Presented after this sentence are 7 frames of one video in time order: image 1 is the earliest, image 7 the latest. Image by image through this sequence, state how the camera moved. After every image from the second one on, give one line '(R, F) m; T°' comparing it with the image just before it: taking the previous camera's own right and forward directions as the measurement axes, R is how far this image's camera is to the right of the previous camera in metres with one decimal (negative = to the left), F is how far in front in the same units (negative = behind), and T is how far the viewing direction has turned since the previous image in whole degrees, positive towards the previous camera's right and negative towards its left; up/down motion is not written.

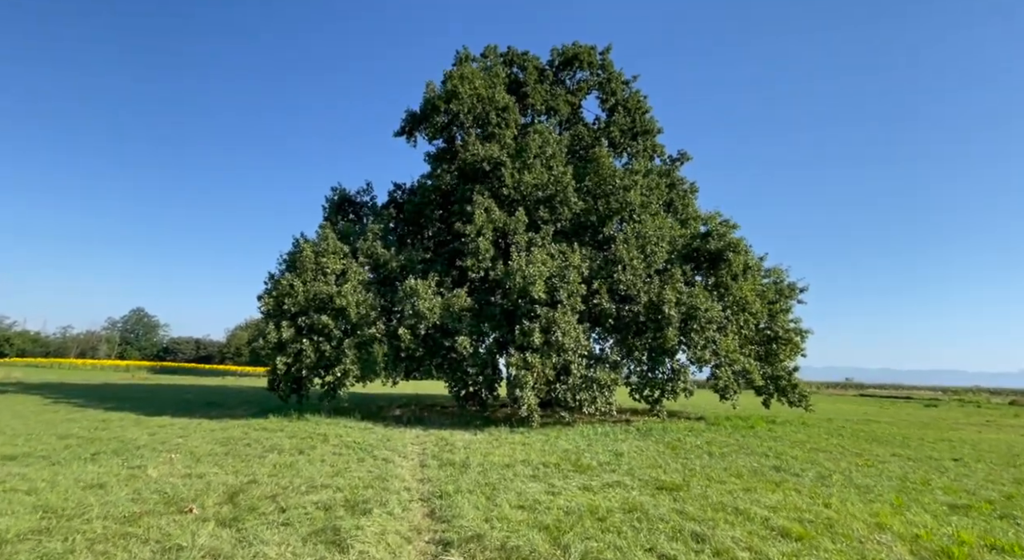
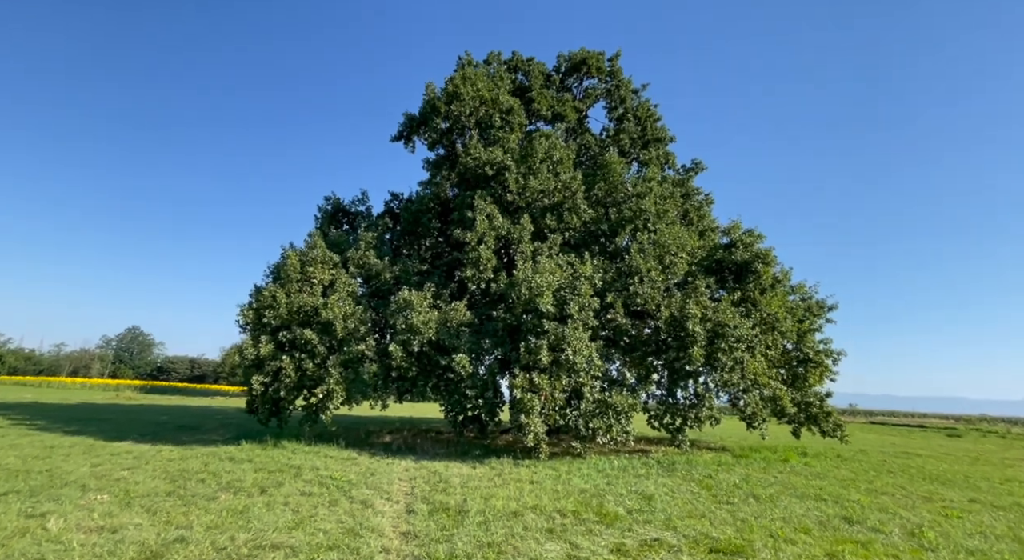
(-0.2, +2.0) m; 0°
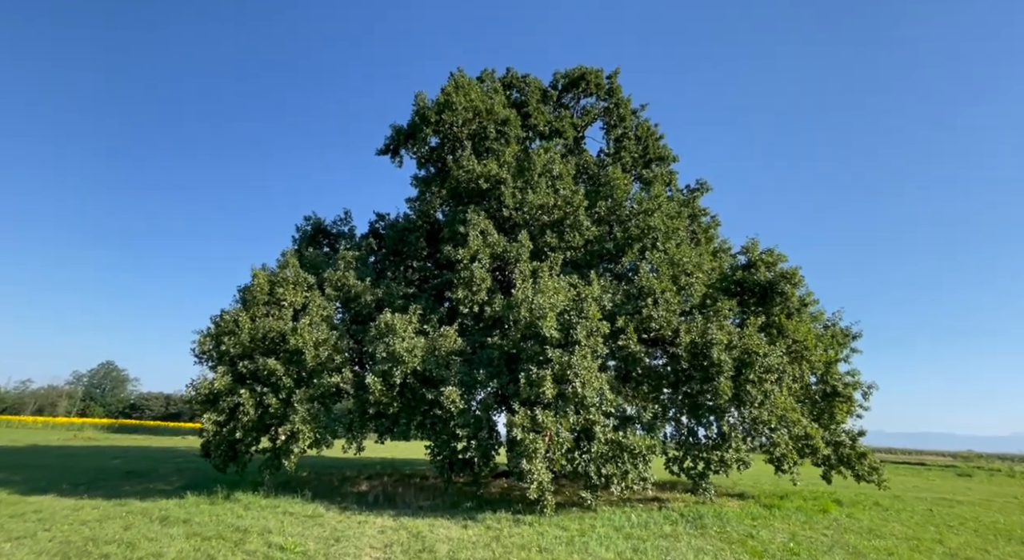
(-0.3, +2.3) m; +1°
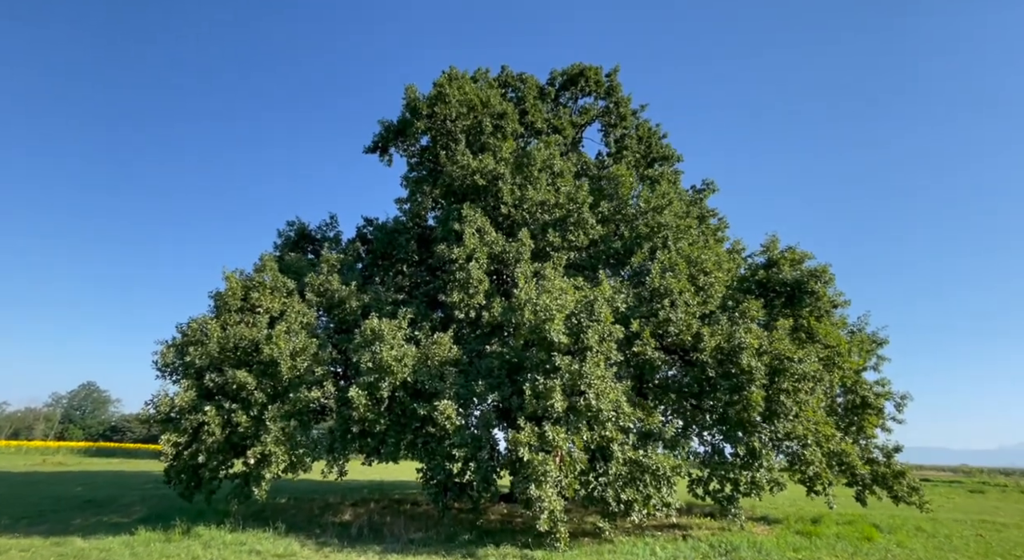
(-0.3, +1.7) m; +1°
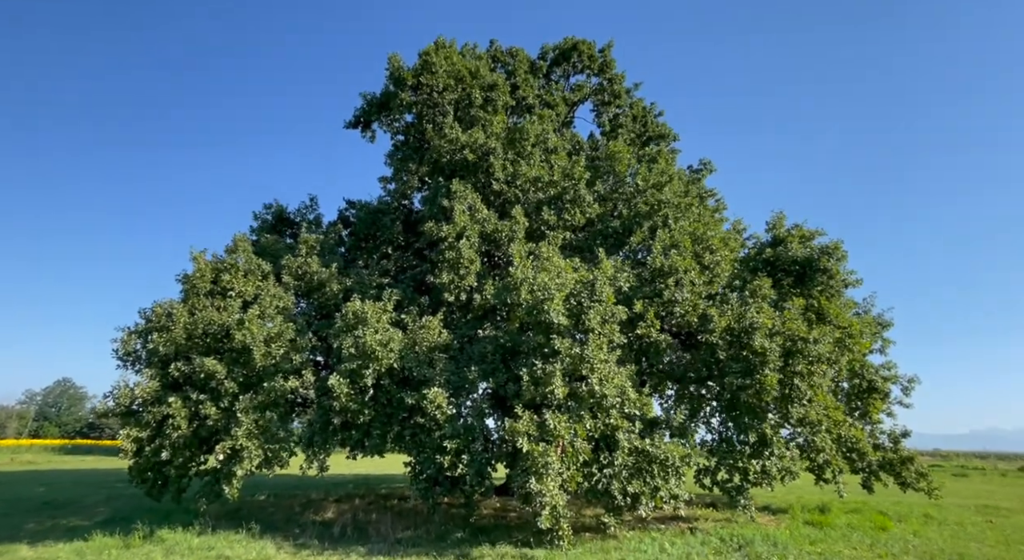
(-0.2, +1.1) m; +2°
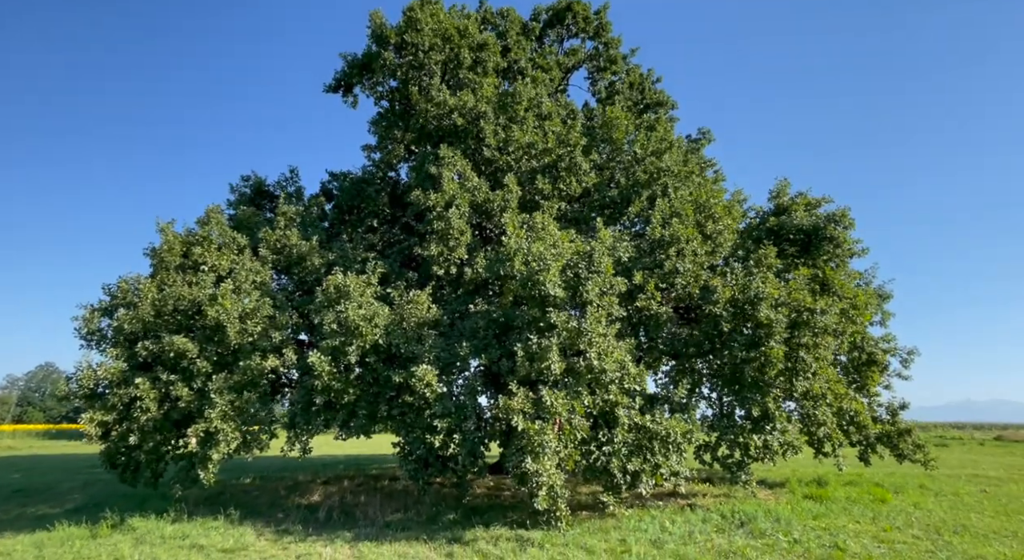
(-0.1, +0.7) m; +1°
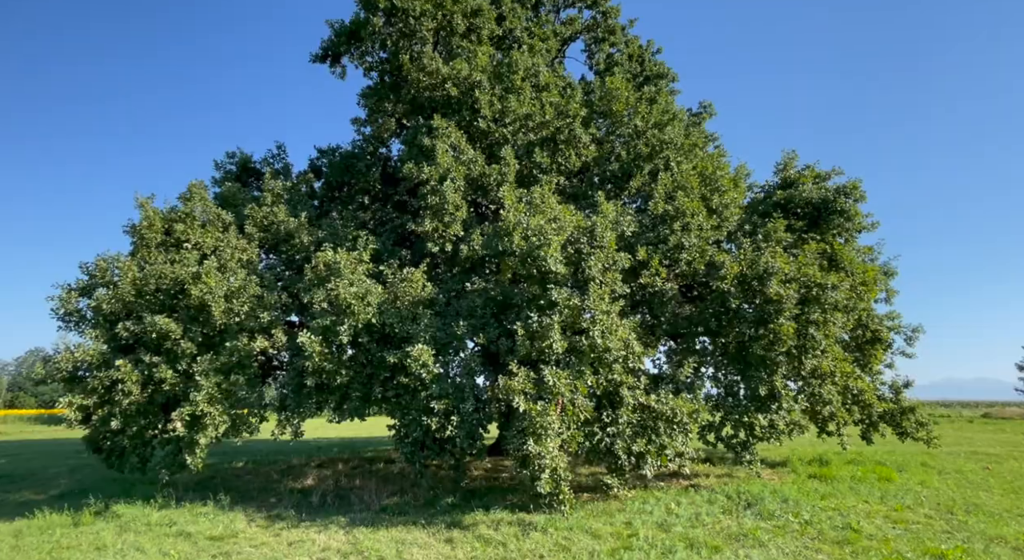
(-0.1, +0.5) m; +1°
